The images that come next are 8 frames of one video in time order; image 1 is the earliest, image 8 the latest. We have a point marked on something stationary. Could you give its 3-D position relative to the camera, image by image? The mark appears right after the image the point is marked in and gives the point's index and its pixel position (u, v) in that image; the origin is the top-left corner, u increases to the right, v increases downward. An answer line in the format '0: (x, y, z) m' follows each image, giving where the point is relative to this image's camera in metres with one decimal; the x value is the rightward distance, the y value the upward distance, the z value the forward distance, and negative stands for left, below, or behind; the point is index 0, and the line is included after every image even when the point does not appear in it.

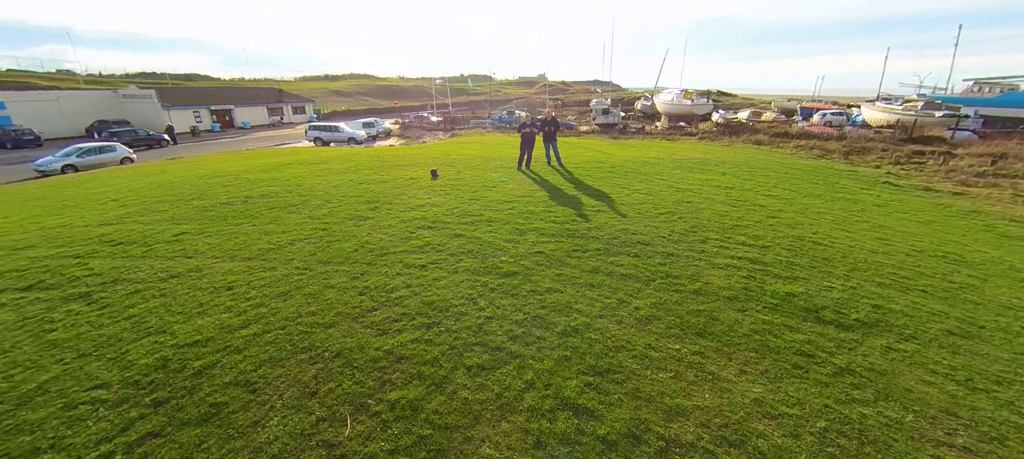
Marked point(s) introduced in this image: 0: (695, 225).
0: (+3.1, +0.1, +5.9) m
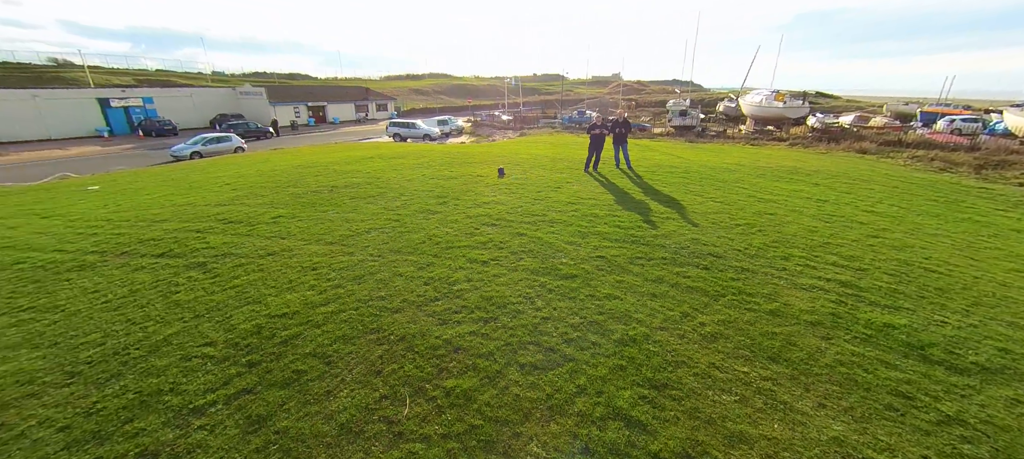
0: (+4.0, -0.1, +5.4) m
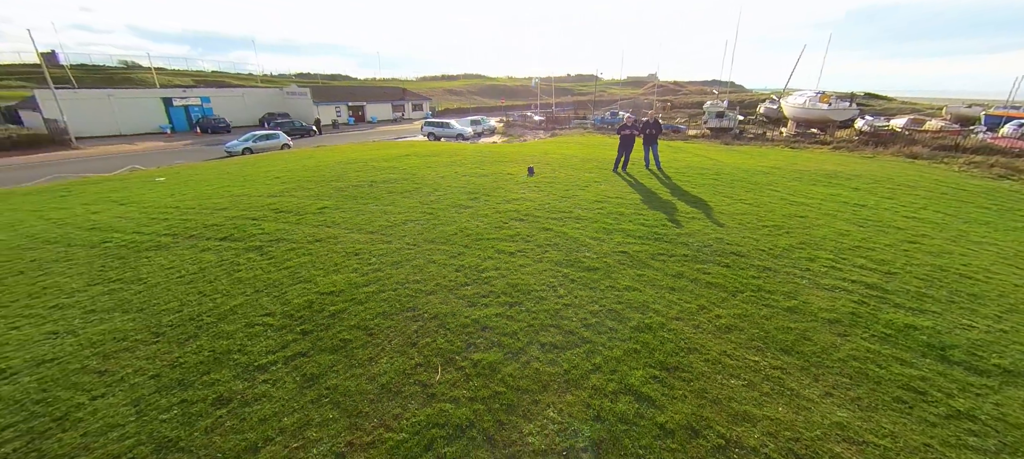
0: (+4.4, -0.2, +5.4) m
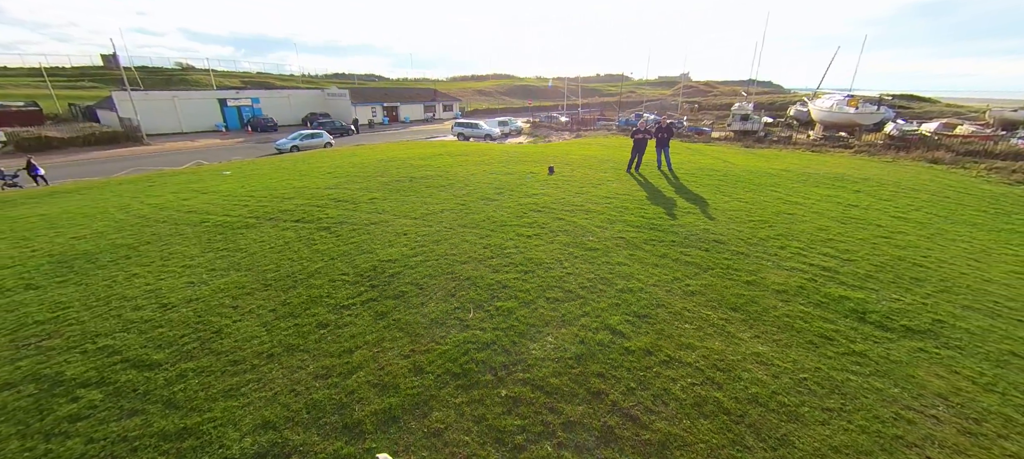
0: (+4.7, -0.1, +6.2) m
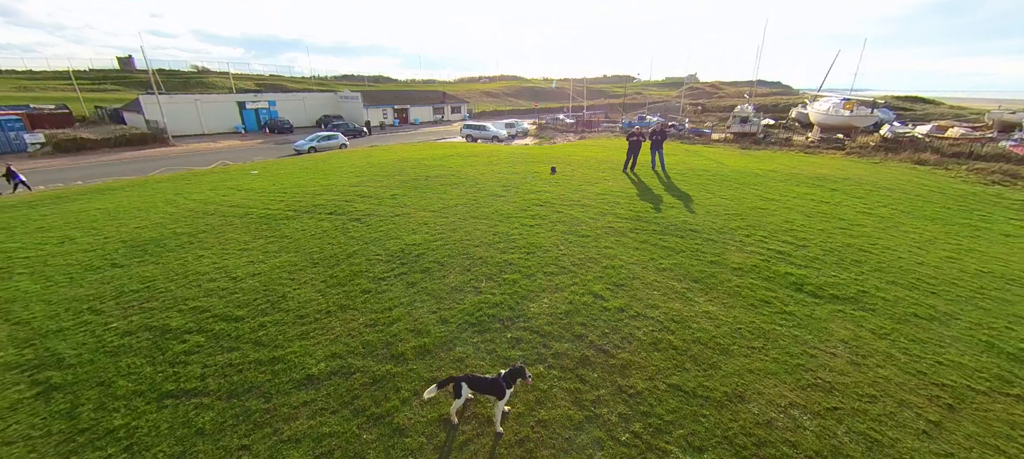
0: (+4.8, +0.1, +7.2) m
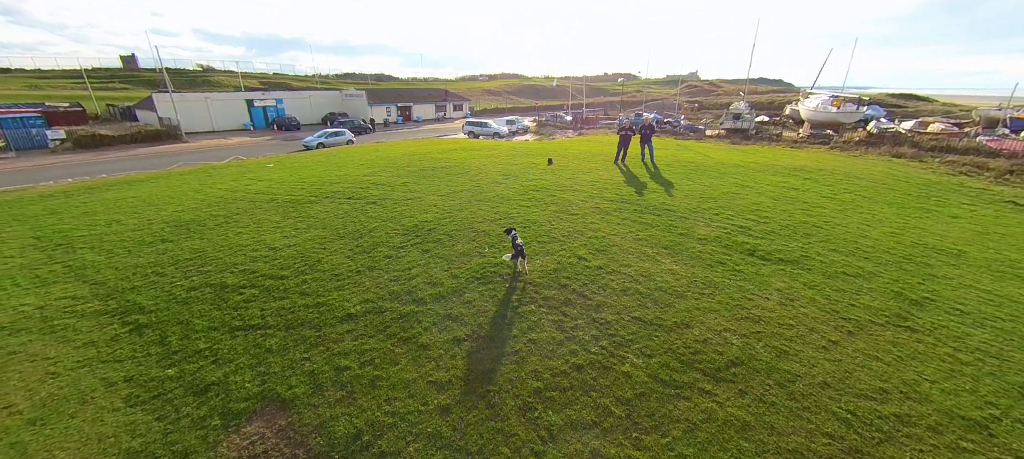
0: (+4.8, +0.6, +8.1) m
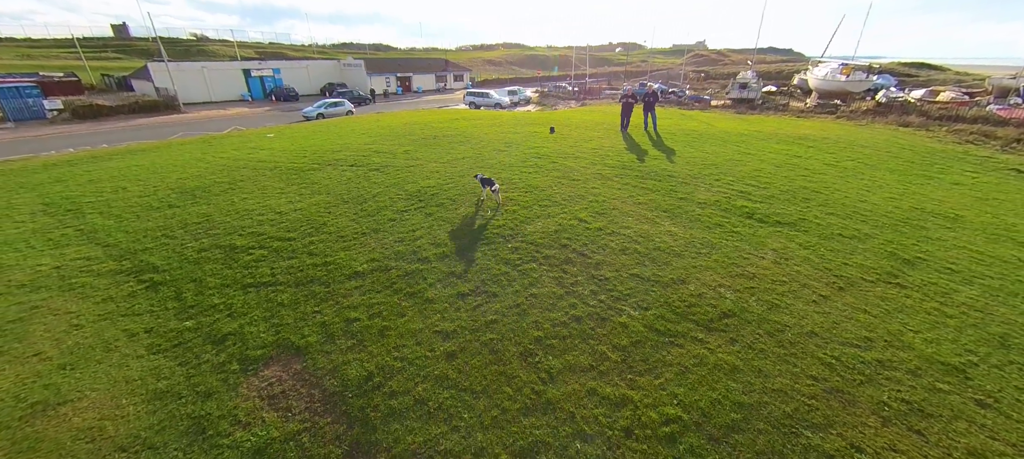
0: (+4.9, +1.3, +8.1) m
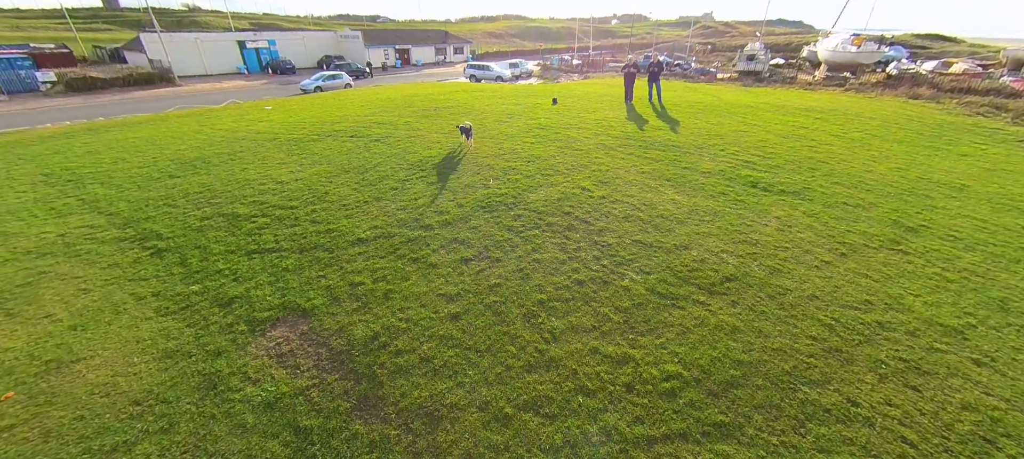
0: (+4.9, +2.0, +8.0) m
